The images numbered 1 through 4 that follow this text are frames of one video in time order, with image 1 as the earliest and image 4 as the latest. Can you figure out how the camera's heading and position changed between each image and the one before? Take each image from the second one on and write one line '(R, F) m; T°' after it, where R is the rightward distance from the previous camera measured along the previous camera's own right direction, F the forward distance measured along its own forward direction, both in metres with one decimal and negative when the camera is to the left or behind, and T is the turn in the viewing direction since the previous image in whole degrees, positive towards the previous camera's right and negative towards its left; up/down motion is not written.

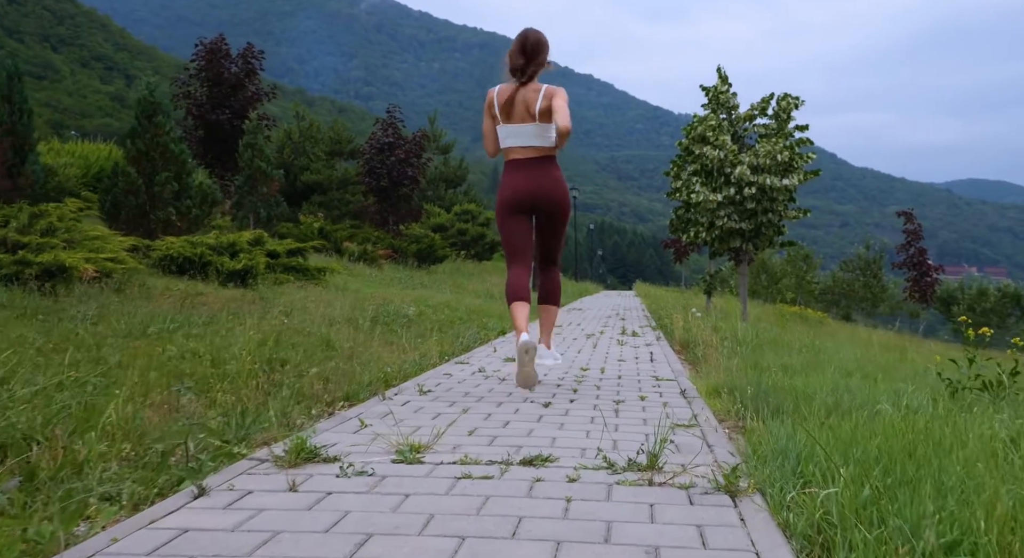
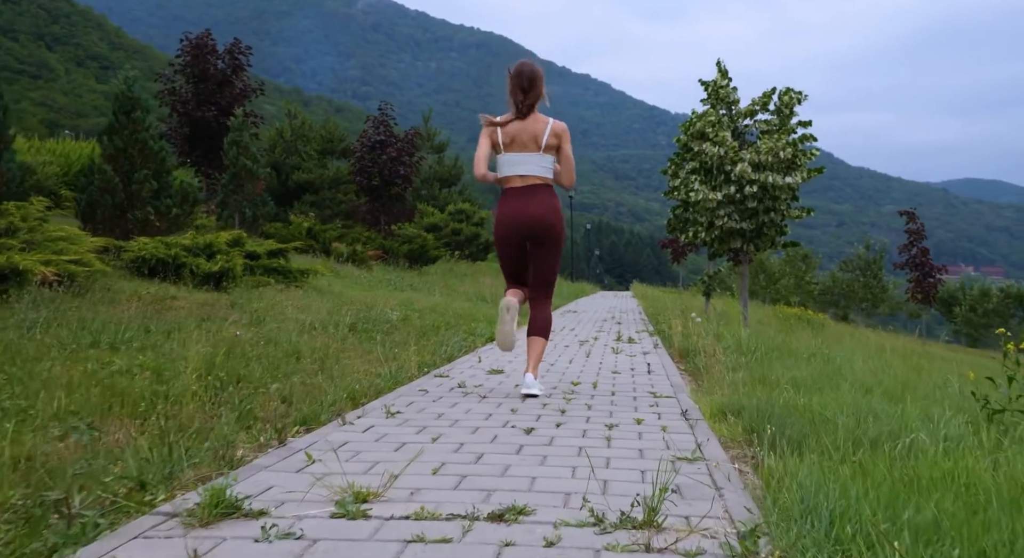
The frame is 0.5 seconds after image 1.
(+0.1, +0.5) m; 0°
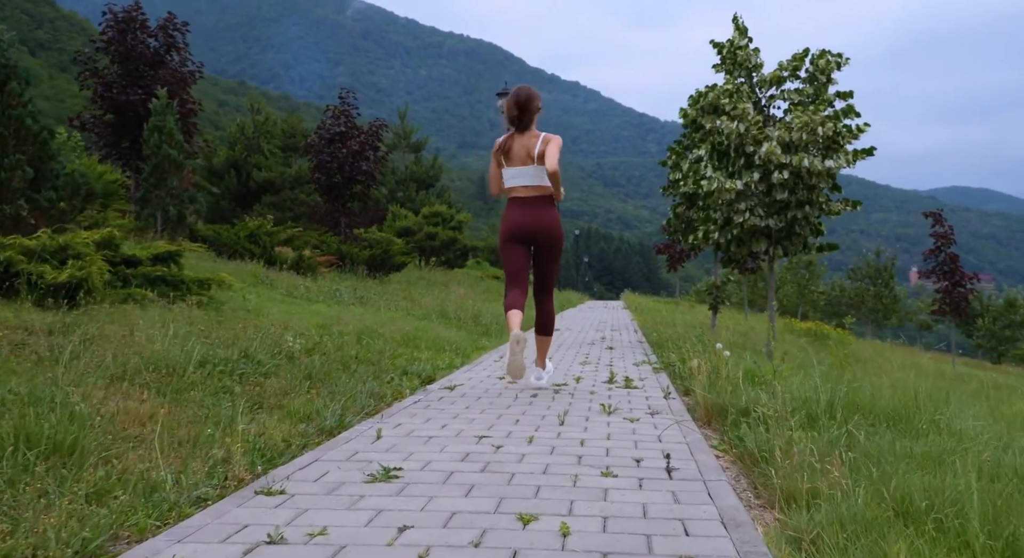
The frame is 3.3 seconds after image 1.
(+0.3, +2.7) m; +1°
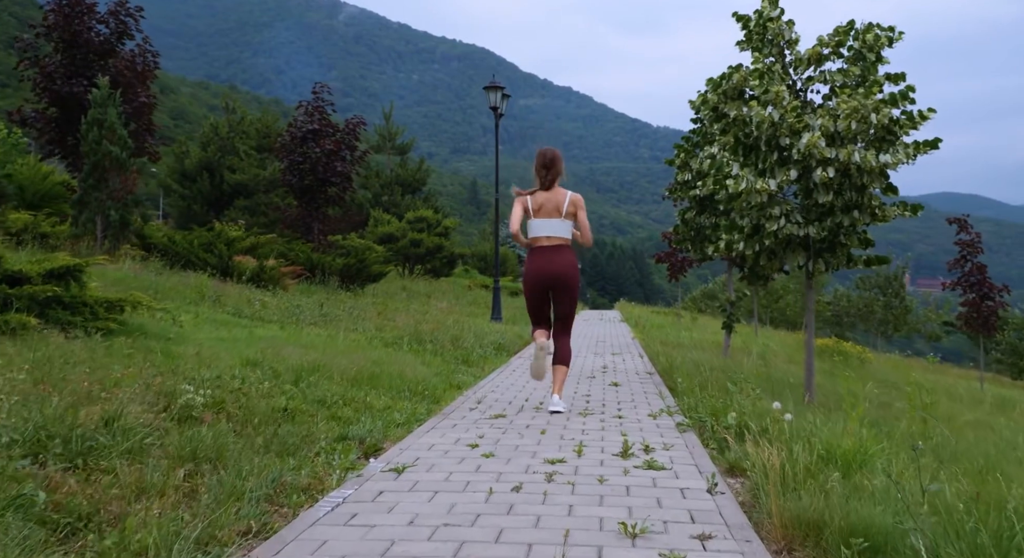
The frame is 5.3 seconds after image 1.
(+0.1, +1.7) m; +1°
